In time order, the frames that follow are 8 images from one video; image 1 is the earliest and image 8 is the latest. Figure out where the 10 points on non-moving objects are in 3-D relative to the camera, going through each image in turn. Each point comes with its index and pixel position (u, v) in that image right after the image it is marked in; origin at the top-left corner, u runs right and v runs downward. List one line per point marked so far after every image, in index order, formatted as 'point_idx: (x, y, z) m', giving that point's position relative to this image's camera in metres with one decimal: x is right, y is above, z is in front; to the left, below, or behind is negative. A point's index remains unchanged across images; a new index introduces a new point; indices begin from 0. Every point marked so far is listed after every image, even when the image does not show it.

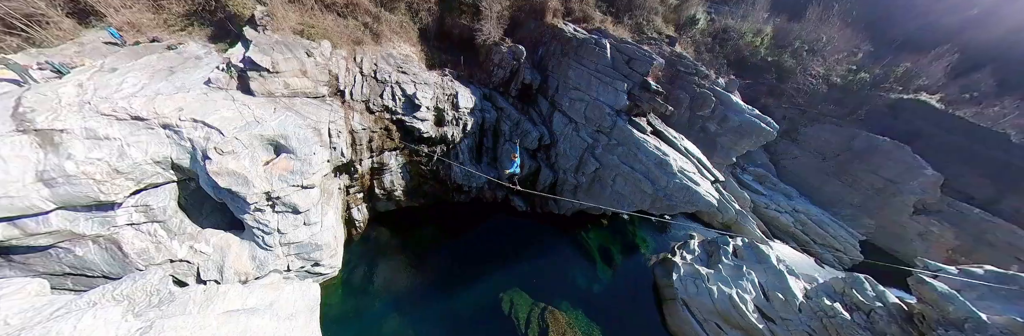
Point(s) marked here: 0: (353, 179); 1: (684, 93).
0: (-6.0, -0.4, +10.5) m
1: (+5.8, +2.5, +9.1) m
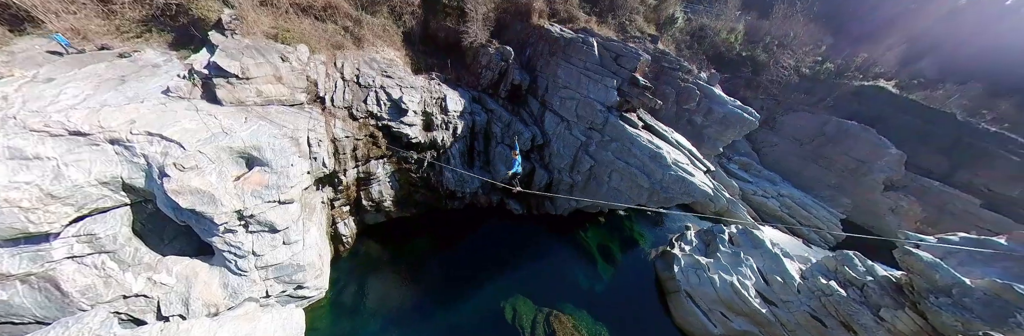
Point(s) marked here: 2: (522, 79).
0: (-6.2, -0.8, +9.8) m
1: (+5.5, +2.8, +9.3) m
2: (+0.4, +3.5, +10.5) m
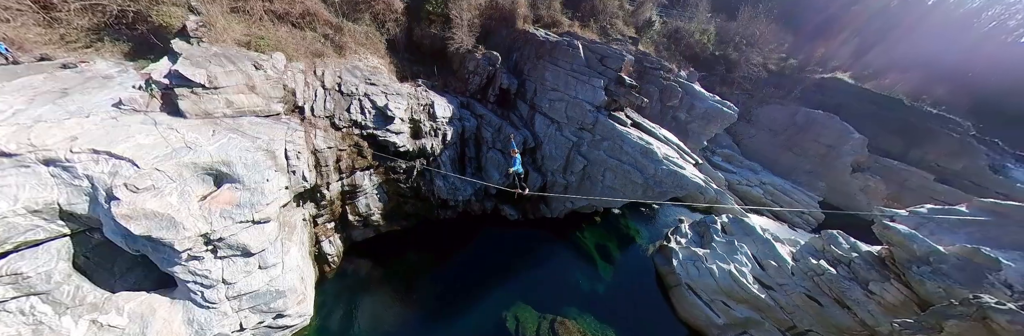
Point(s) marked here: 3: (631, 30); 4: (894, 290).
0: (-6.4, -1.3, +9.1) m
1: (+5.1, +3.0, +9.7) m
2: (0.0, +3.4, +10.6) m
3: (+5.5, +6.4, +11.7) m
4: (+9.6, -3.1, +6.8) m
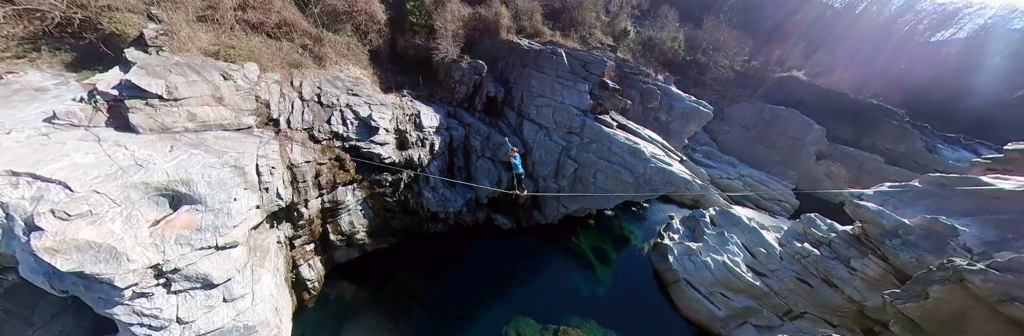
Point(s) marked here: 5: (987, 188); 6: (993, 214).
0: (-6.5, -1.8, +8.3) m
1: (+4.6, +3.0, +10.2) m
2: (-0.6, +3.0, +10.7) m
3: (+4.7, +6.2, +12.5) m
4: (+9.6, -2.6, +7.2) m
5: (+10.7, -0.5, +6.2) m
6: (+10.7, -1.1, +6.1) m
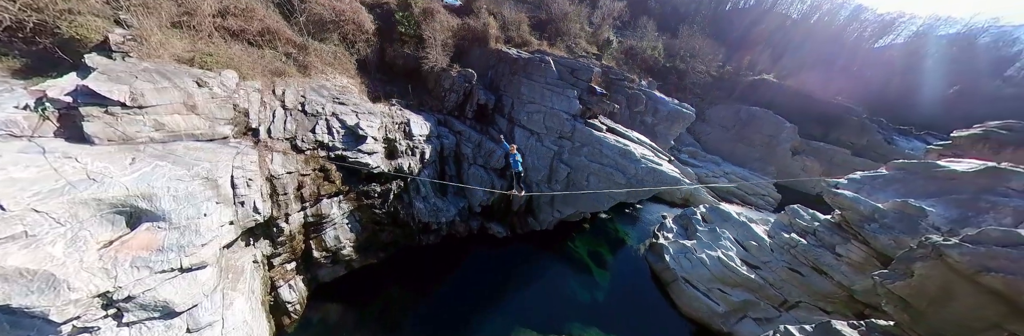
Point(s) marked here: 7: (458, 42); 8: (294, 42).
0: (-6.6, -2.1, +7.6) m
1: (+4.2, +2.9, +10.6) m
2: (-1.0, +2.7, +10.7) m
3: (+4.0, +6.0, +13.1) m
4: (+9.6, -2.3, +7.6) m
5: (+10.7, -0.1, +6.8) m
6: (+10.7, -0.7, +6.6) m
7: (-2.3, +5.4, +11.3) m
8: (-7.6, +4.4, +9.2) m
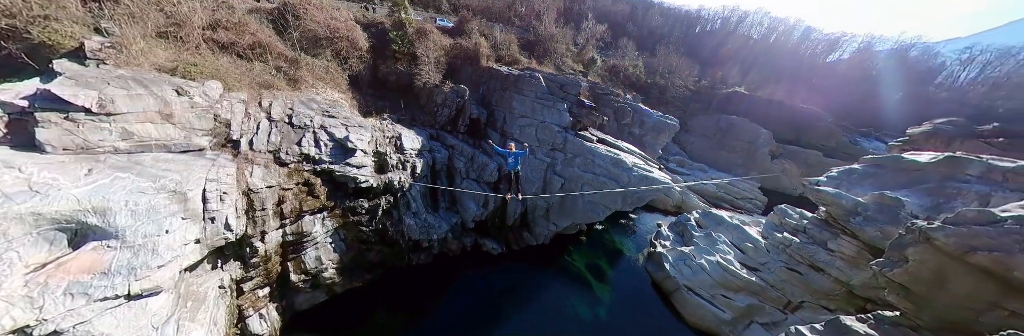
0: (-6.6, -2.4, +6.9) m
1: (+3.9, +2.4, +11.1) m
2: (-1.3, +2.1, +10.8) m
3: (+3.4, +5.2, +14.0) m
4: (+9.6, -2.1, +7.8) m
5: (+10.7, +0.2, +7.3) m
6: (+10.7, -0.4, +7.1) m
7: (-2.7, +4.7, +11.7) m
8: (-7.8, +3.8, +9.2) m
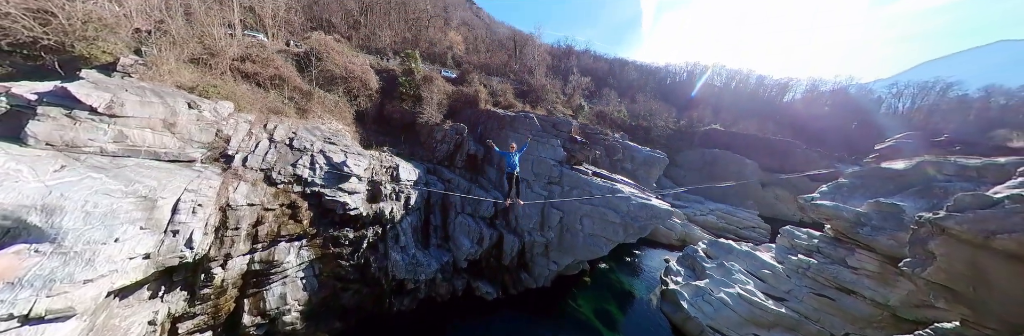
0: (-6.5, -2.5, +5.9) m
1: (+3.7, +0.9, +11.7) m
2: (-1.5, +0.7, +11.2) m
3: (+3.1, +2.7, +15.3) m
4: (+9.6, -2.4, +7.4) m
5: (+10.7, -0.1, +7.6) m
6: (+10.7, -0.6, +7.3) m
7: (-3.0, +2.8, +12.8) m
8: (-8.0, +2.8, +10.0) m
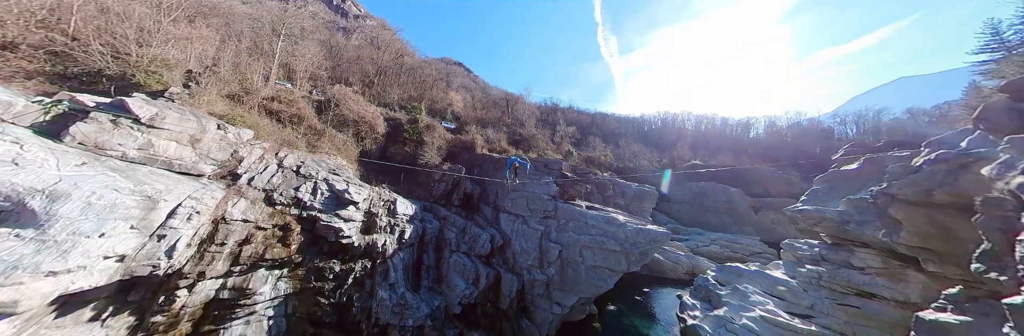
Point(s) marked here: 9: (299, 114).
0: (-6.5, -2.3, +5.4) m
1: (+3.5, -0.8, +12.3) m
2: (-1.7, -0.9, +11.6) m
3: (+2.8, -0.3, +16.2) m
4: (+9.6, -2.4, +7.2) m
5: (+10.5, -0.2, +8.3) m
6: (+10.6, -0.6, +7.7) m
7: (-3.2, +0.5, +13.7) m
8: (-8.2, +1.3, +10.9) m
9: (-8.8, +1.7, +10.9) m
